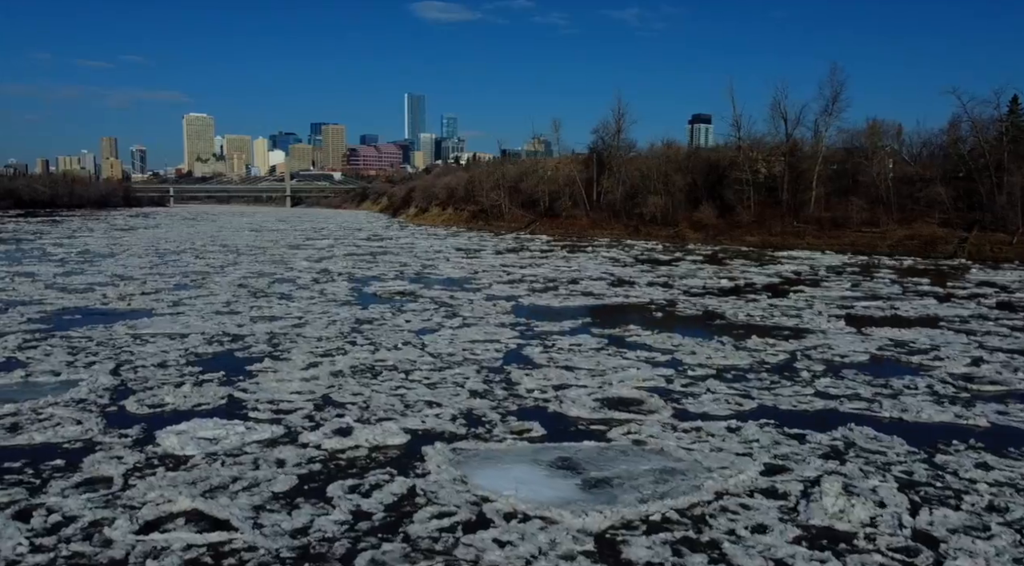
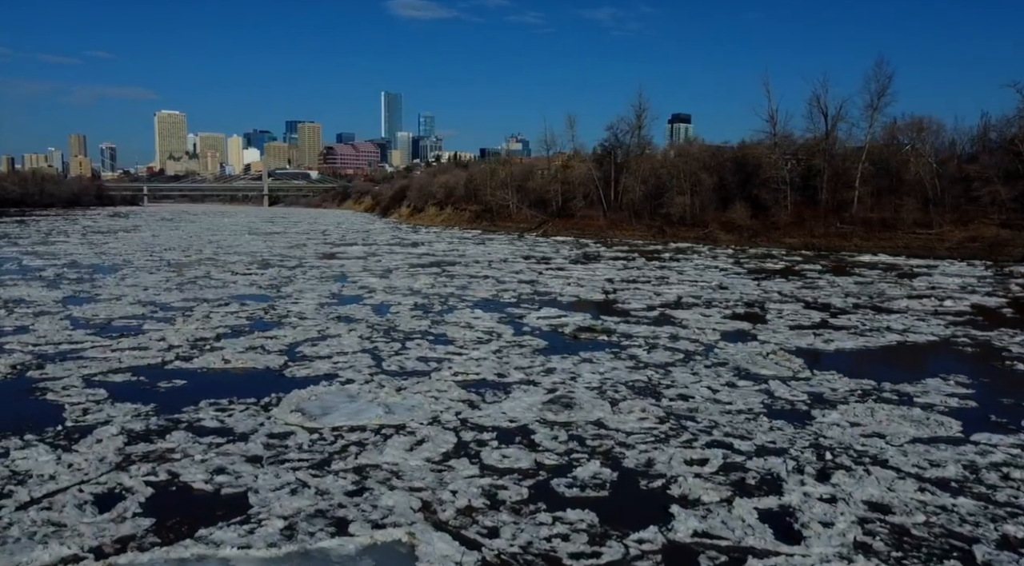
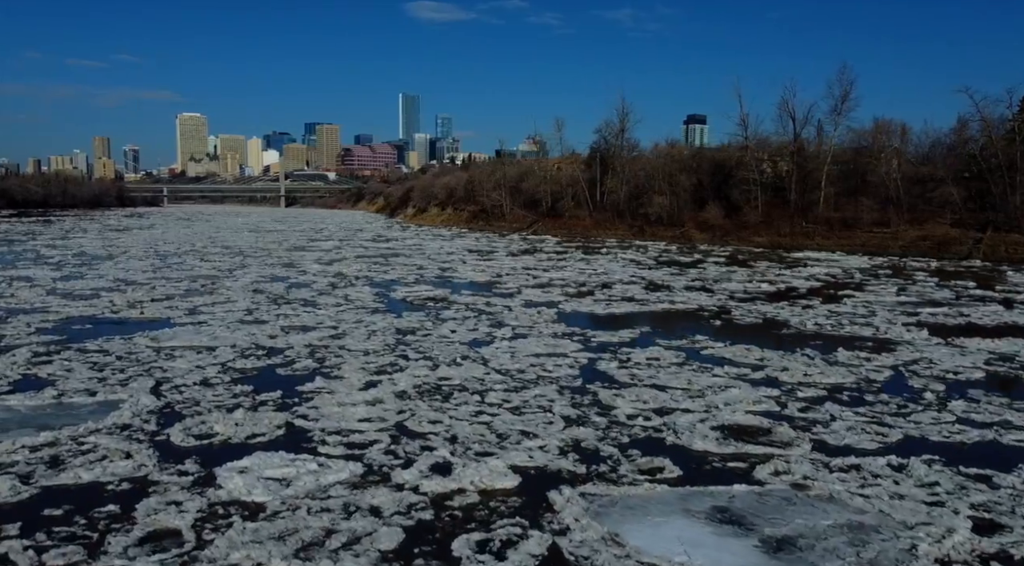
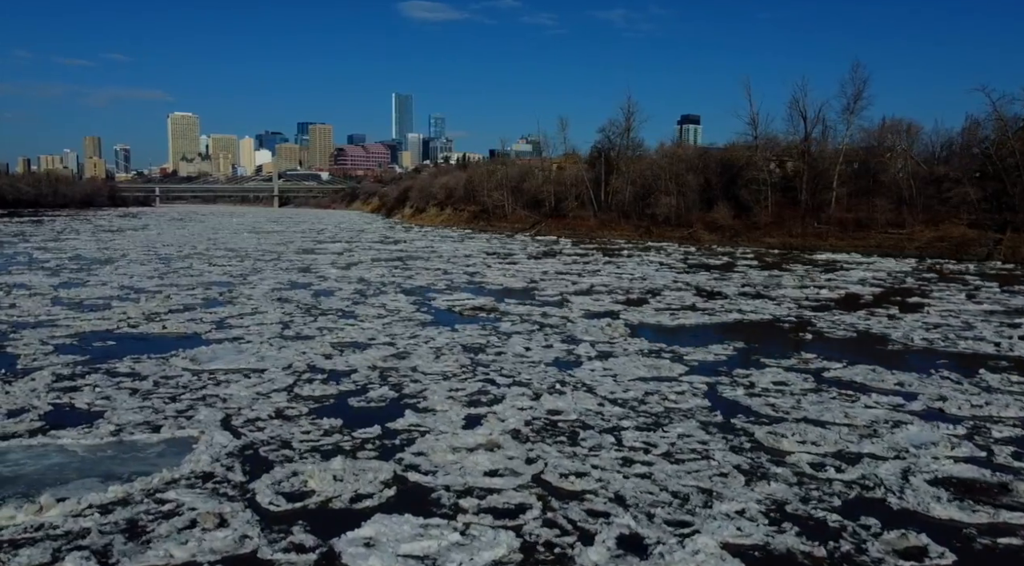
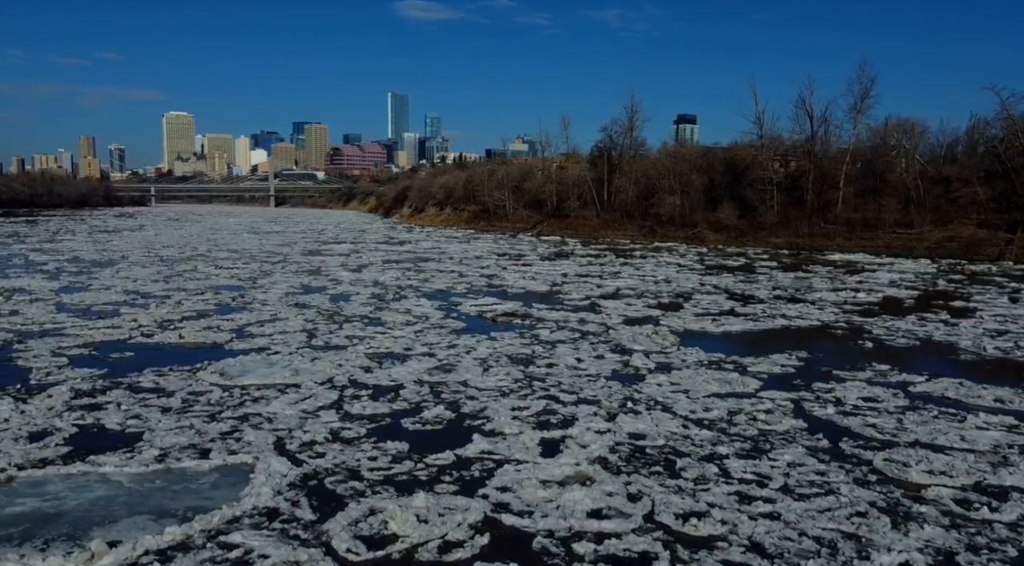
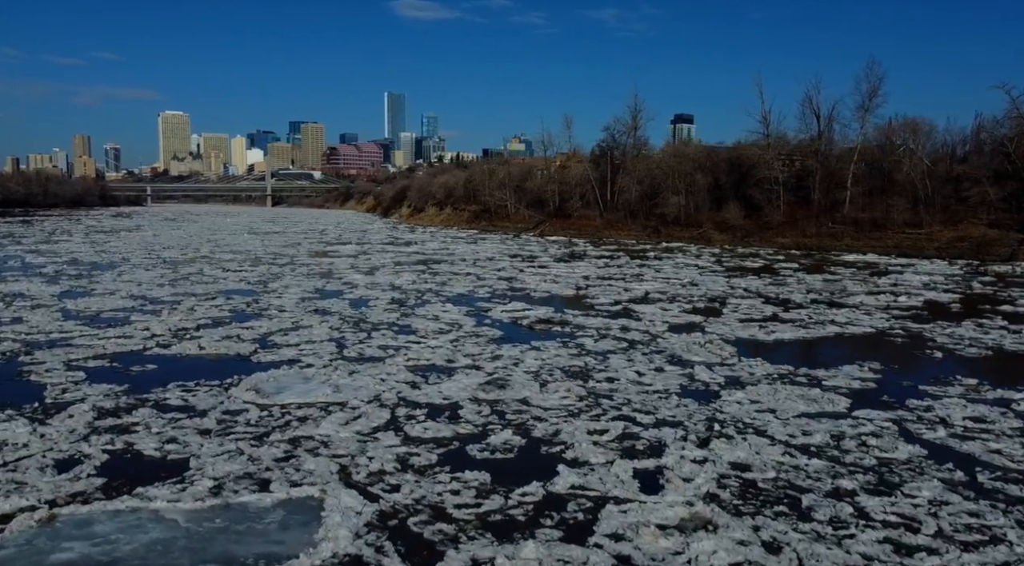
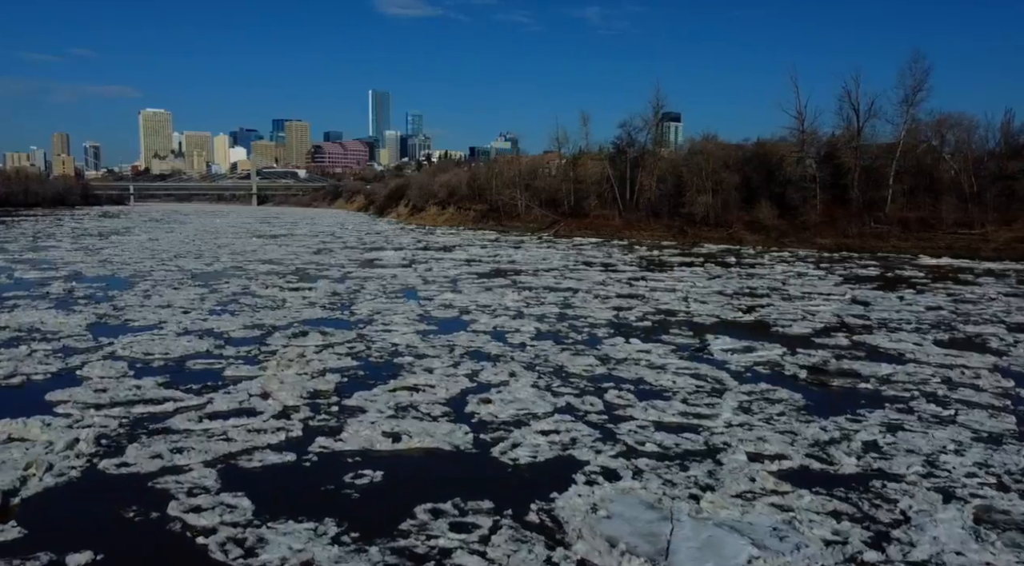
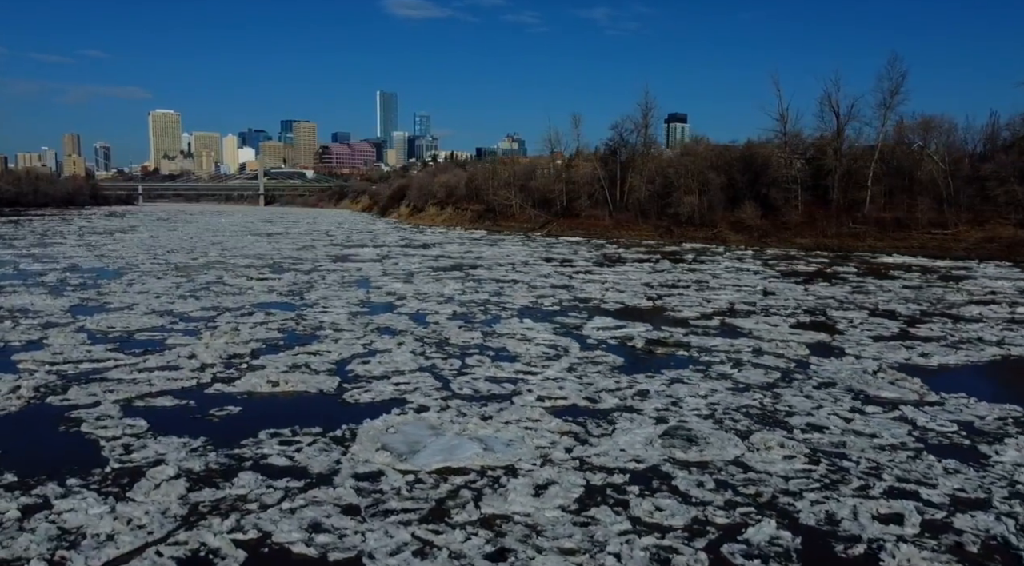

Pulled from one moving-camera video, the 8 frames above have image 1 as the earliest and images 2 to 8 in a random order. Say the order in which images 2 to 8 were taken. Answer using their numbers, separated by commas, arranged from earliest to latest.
3, 4, 5, 6, 2, 8, 7
